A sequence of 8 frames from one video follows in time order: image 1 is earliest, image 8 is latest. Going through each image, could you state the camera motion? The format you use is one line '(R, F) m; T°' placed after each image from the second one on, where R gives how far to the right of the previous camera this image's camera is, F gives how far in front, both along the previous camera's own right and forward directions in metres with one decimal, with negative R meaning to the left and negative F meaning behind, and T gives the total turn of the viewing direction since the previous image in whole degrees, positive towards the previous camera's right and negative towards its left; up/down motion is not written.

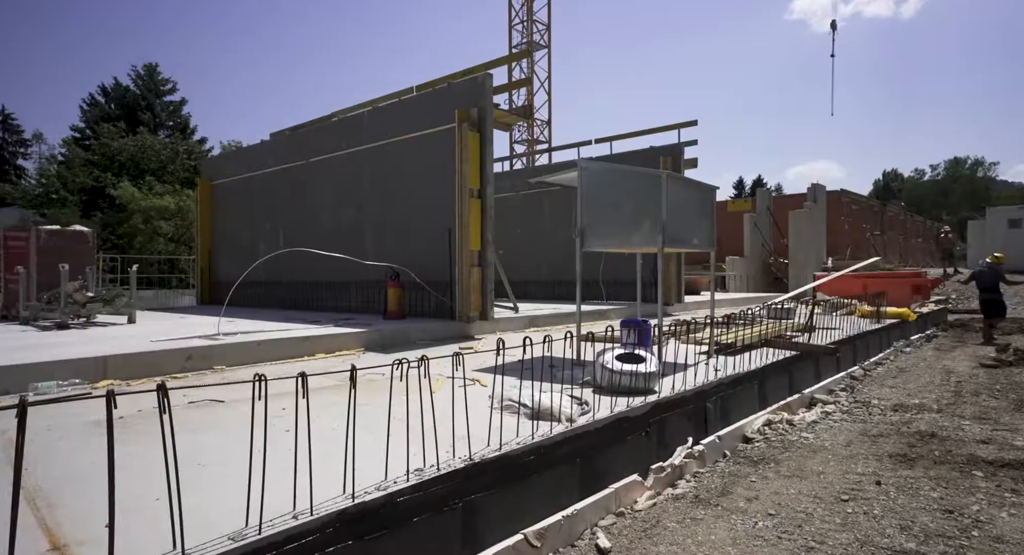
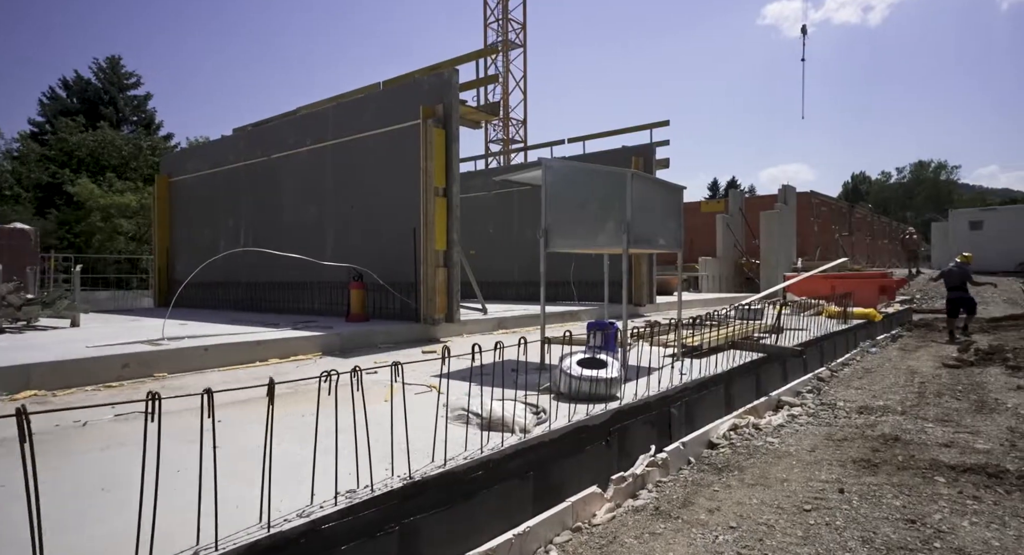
(+0.1, +0.2) m; +2°
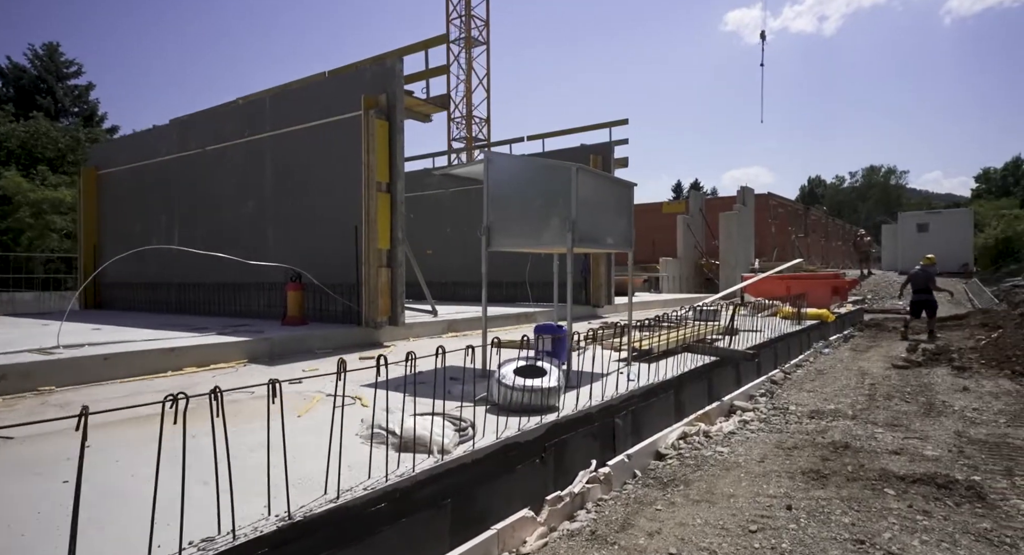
(+0.2, +0.3) m; +3°
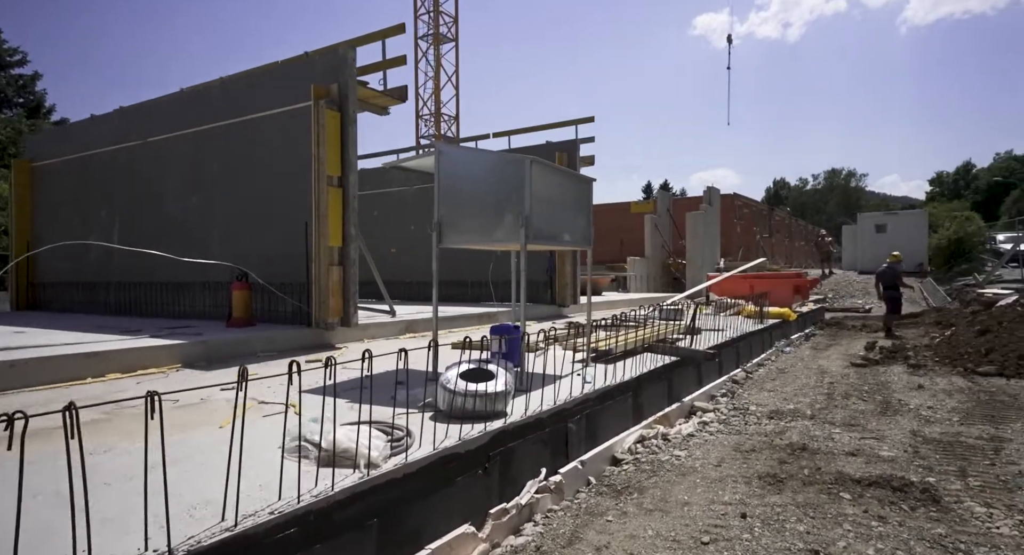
(+0.2, +0.2) m; +3°
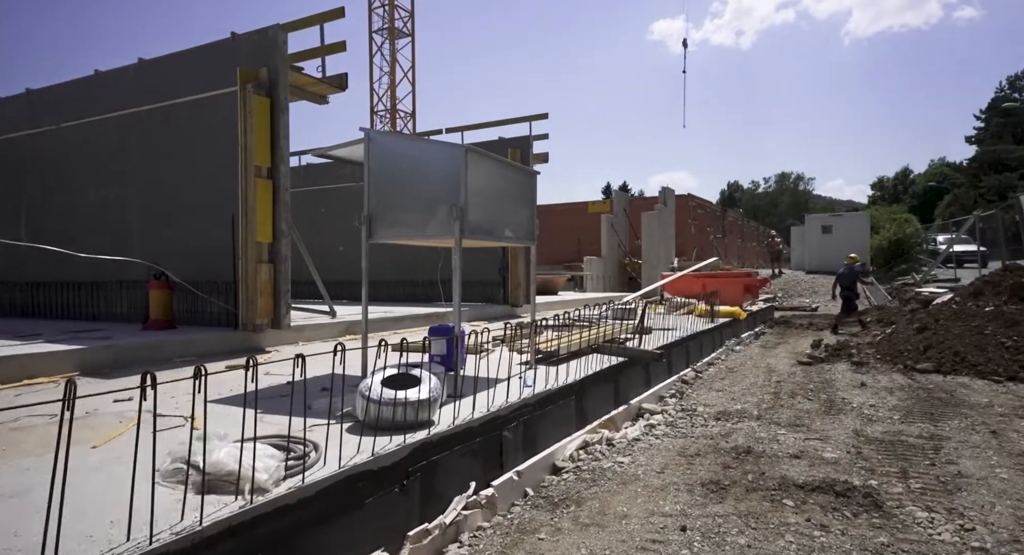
(+0.2, +0.3) m; +4°
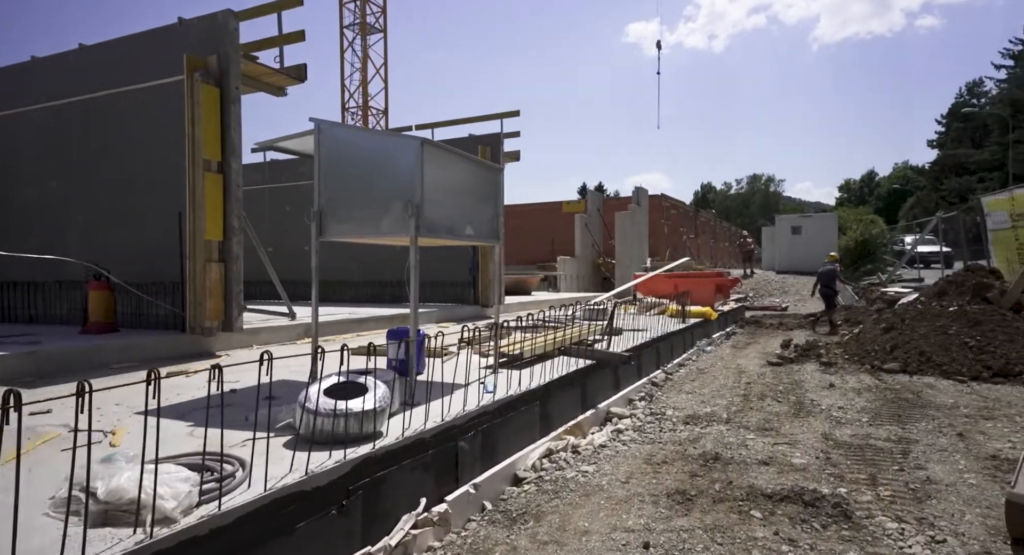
(+0.1, +0.2) m; +2°
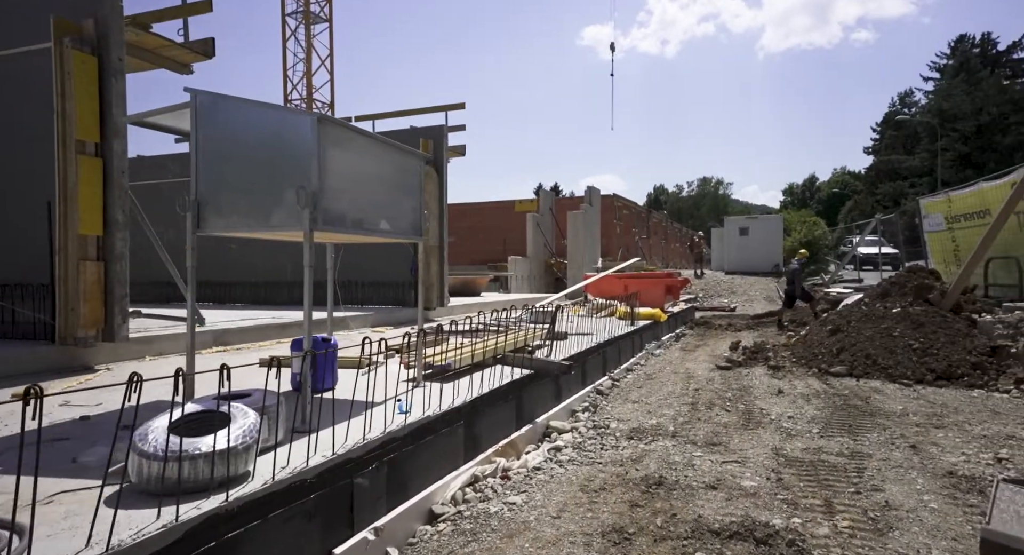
(+0.3, +0.6) m; +4°
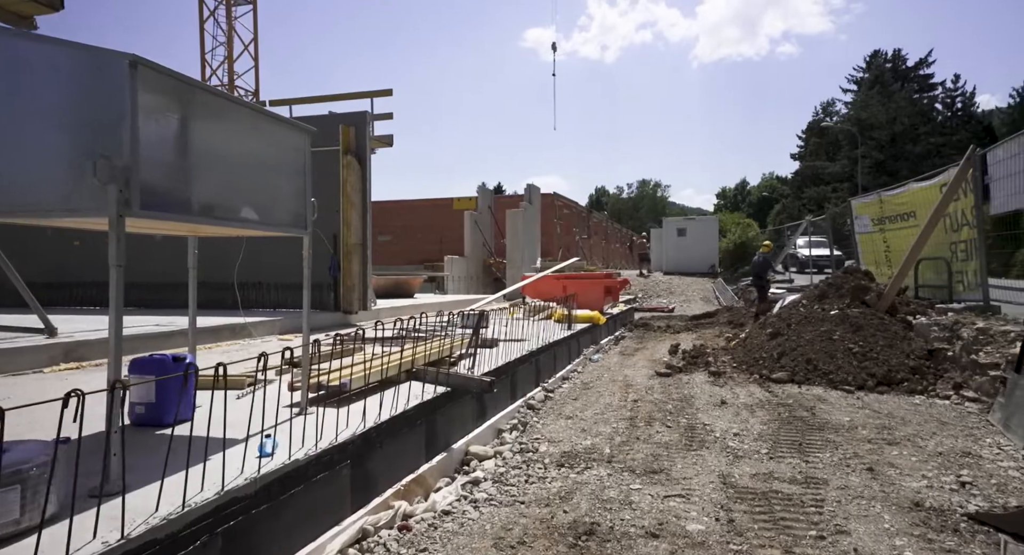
(+0.3, +0.9) m; +5°
